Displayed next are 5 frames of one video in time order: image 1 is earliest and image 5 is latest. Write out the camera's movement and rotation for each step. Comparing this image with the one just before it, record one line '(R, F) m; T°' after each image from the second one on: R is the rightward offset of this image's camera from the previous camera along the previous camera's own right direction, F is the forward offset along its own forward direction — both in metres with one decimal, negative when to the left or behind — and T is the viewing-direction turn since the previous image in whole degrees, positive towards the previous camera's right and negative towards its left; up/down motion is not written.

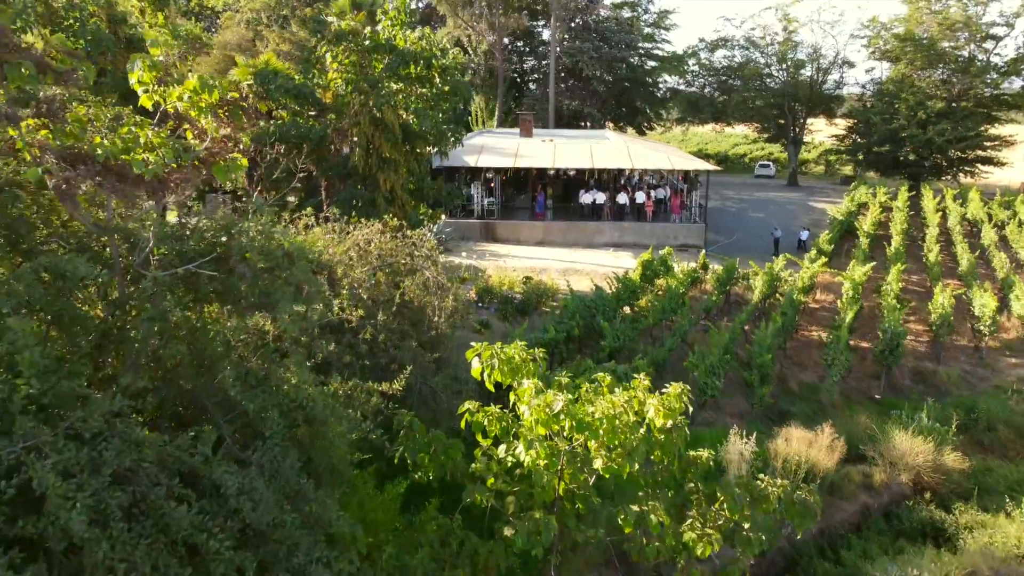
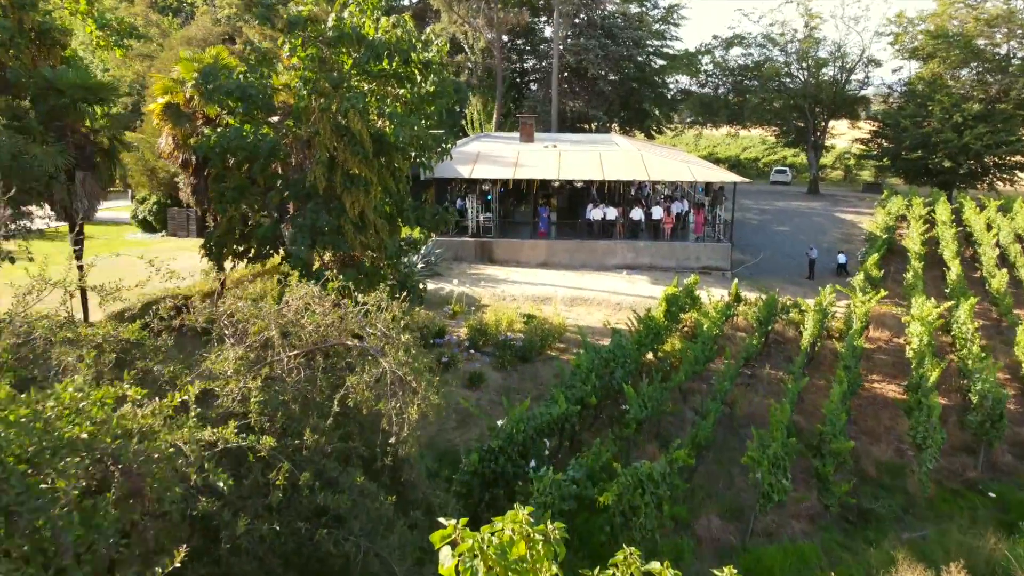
(0.0, +2.5) m; 0°
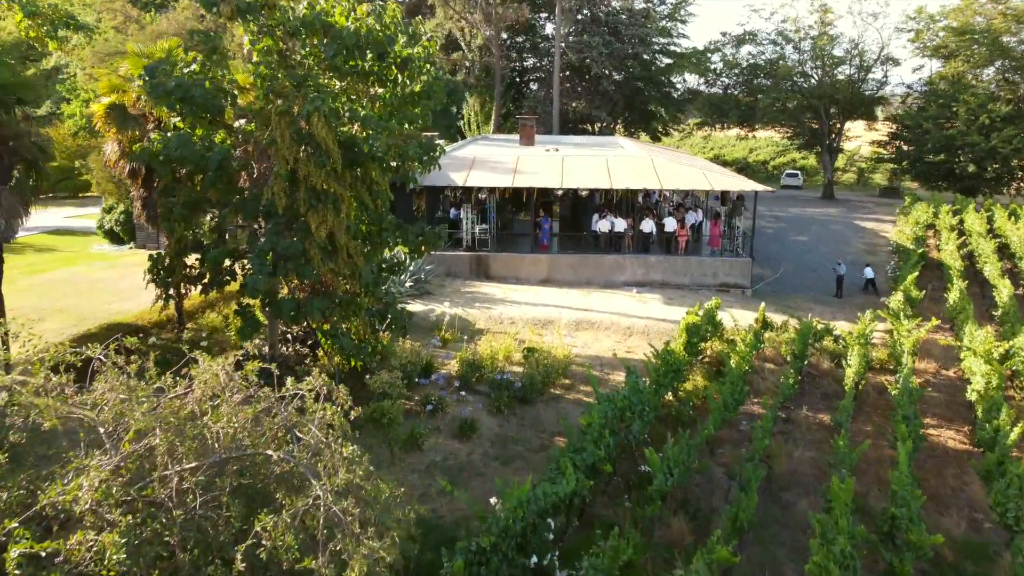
(0.0, +1.6) m; 0°
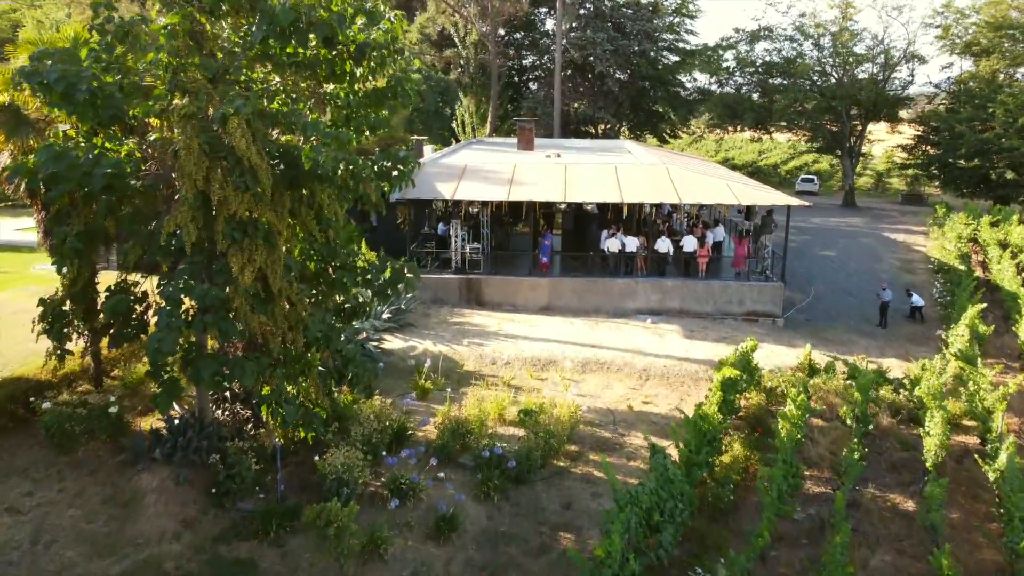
(+0.1, +2.2) m; 0°
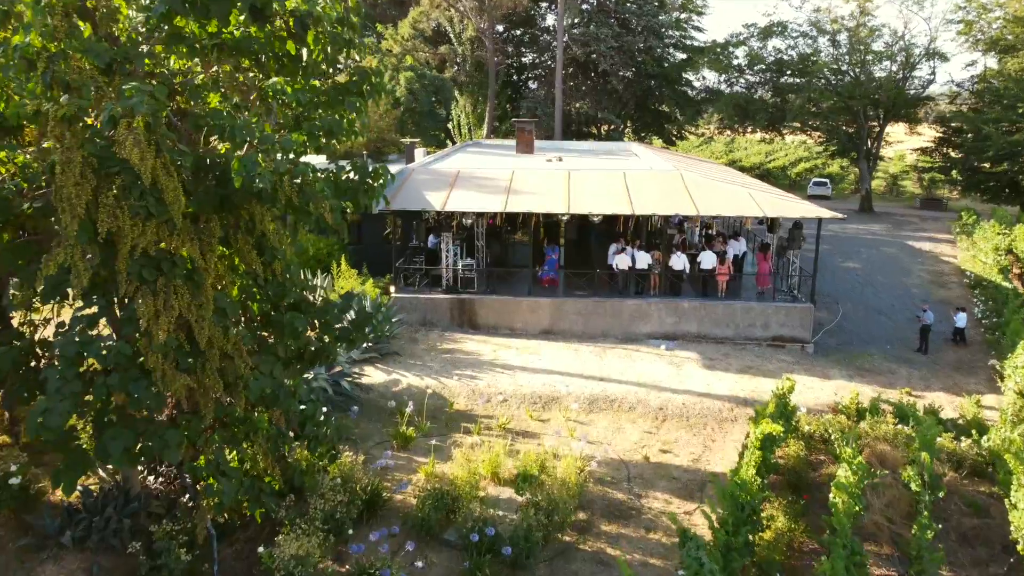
(0.0, +1.5) m; 0°
